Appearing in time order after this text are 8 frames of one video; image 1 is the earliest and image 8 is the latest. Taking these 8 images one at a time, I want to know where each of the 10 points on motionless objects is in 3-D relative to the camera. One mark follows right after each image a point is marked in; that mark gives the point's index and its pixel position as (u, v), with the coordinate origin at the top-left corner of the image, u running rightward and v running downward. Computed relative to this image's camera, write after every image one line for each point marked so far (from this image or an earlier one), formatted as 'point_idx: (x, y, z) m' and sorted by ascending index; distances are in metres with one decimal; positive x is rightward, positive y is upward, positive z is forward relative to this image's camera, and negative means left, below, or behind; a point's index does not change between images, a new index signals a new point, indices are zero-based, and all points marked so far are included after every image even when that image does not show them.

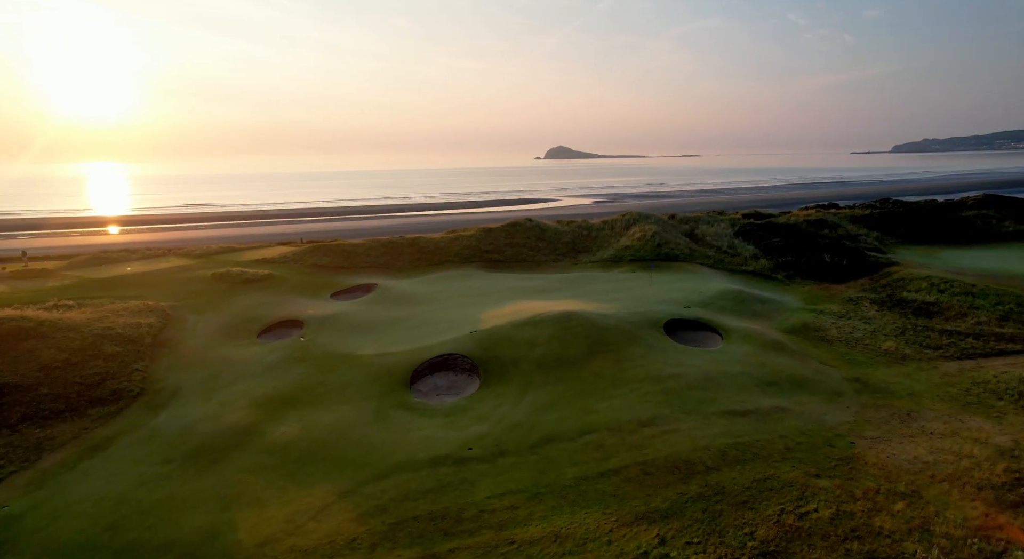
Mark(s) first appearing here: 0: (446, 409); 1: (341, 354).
0: (-2.1, -3.9, +14.5) m
1: (-6.2, -2.7, +17.0) m
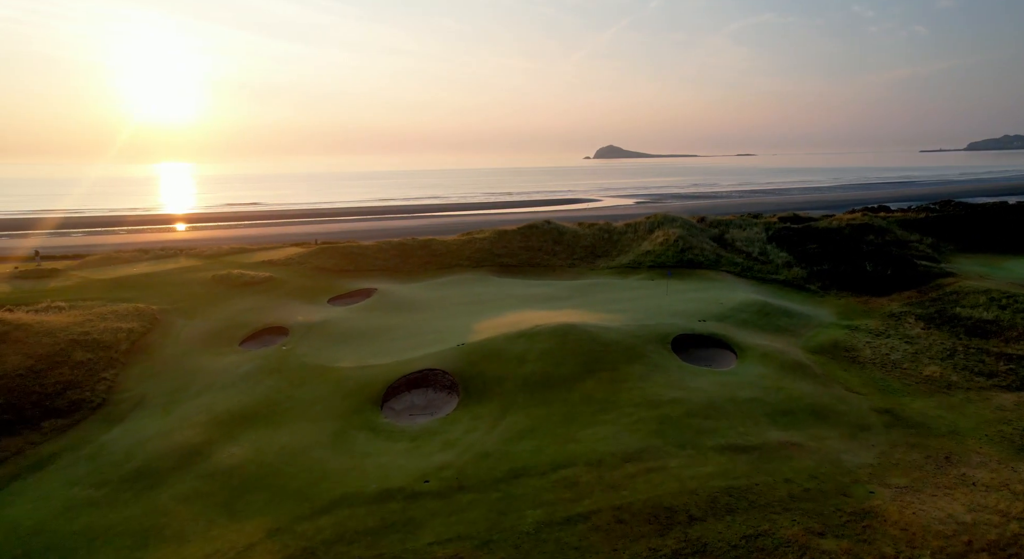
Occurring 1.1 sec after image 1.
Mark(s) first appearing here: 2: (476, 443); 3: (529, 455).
0: (-2.9, -4.2, +13.4) m
1: (-6.7, -3.0, +16.2) m
2: (-0.9, -4.3, +12.6) m
3: (+0.4, -4.4, +12.2) m
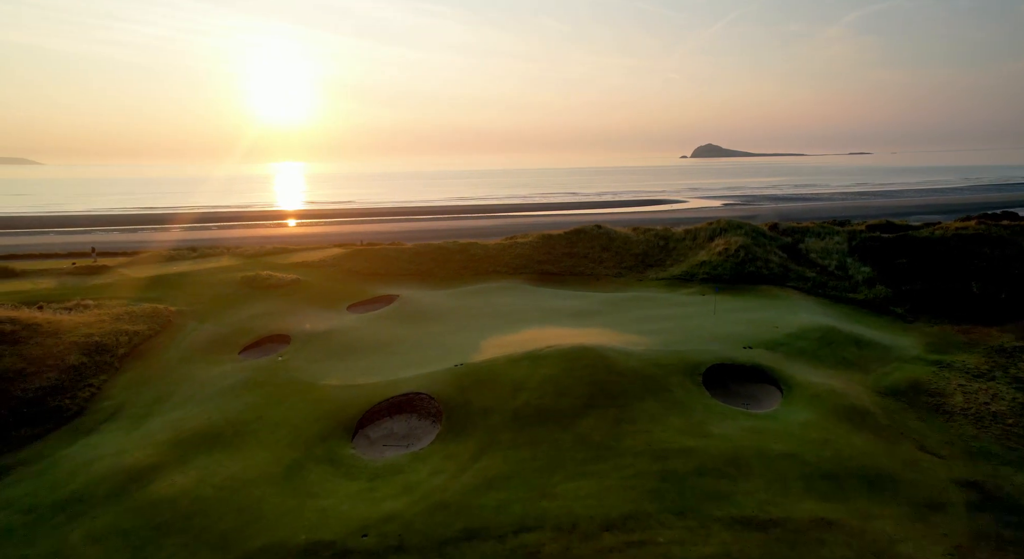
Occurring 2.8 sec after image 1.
0: (-3.5, -4.7, +12.0) m
1: (-6.9, -3.3, +15.4) m
2: (-1.7, -4.8, +11.0) m
3: (-0.5, -4.9, +10.4) m
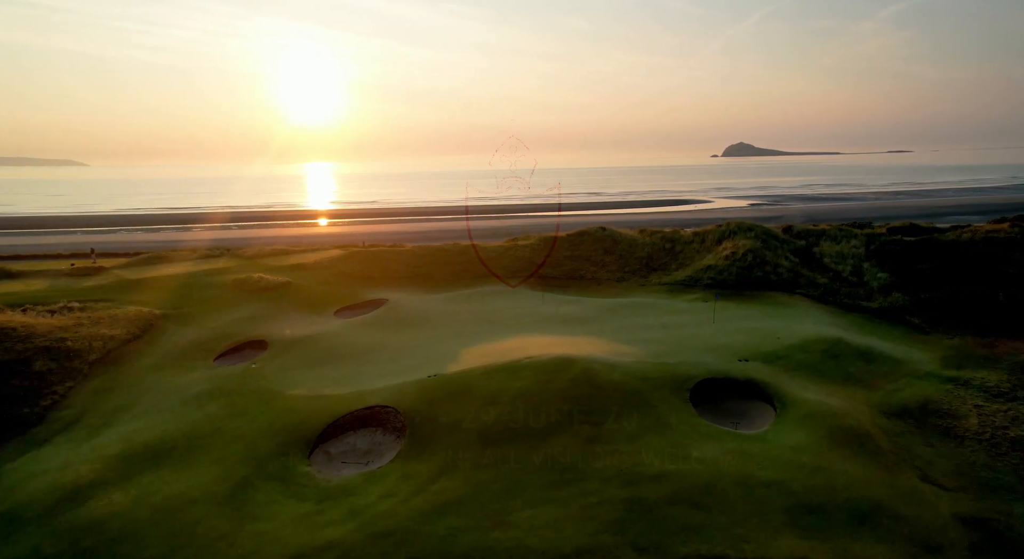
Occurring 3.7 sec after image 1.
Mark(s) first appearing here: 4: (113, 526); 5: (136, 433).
0: (-4.5, -4.9, +11.4) m
1: (-7.7, -3.5, +14.9) m
2: (-2.7, -5.0, +10.3) m
3: (-1.5, -5.2, +9.7) m
4: (-8.1, -5.0, +9.6) m
5: (-10.0, -4.1, +12.6) m
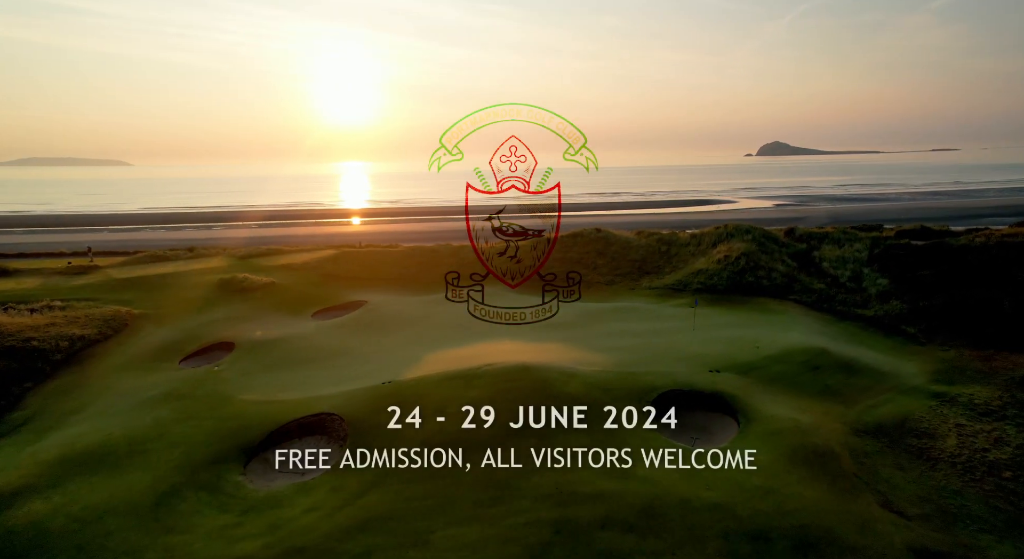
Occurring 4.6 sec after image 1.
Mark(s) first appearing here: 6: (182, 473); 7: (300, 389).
0: (-6.2, -5.1, +11.2) m
1: (-9.2, -3.6, +14.9) m
2: (-4.4, -5.2, +10.1) m
3: (-3.2, -5.4, +9.4) m
4: (-9.8, -5.1, +9.6) m
5: (-11.6, -4.2, +12.7) m
6: (-7.9, -4.8, +11.4) m
7: (-6.8, -3.5, +15.3) m
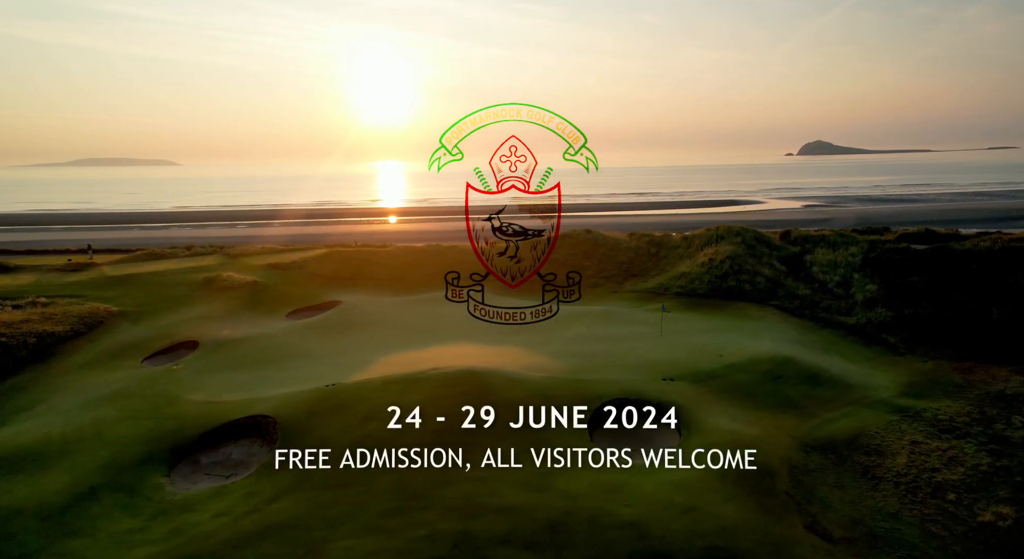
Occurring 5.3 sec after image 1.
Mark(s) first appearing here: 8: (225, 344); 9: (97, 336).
0: (-8.2, -5.1, +11.4) m
1: (-11.1, -3.7, +15.2) m
2: (-6.5, -5.3, +10.1) m
3: (-5.4, -5.5, +9.4) m
4: (-11.9, -5.1, +9.9) m
5: (-13.5, -4.2, +13.1) m
6: (-9.9, -4.8, +11.7) m
7: (-8.6, -3.6, +15.5) m
8: (-11.6, -2.6, +19.3) m
9: (-17.0, -2.3, +19.5) m
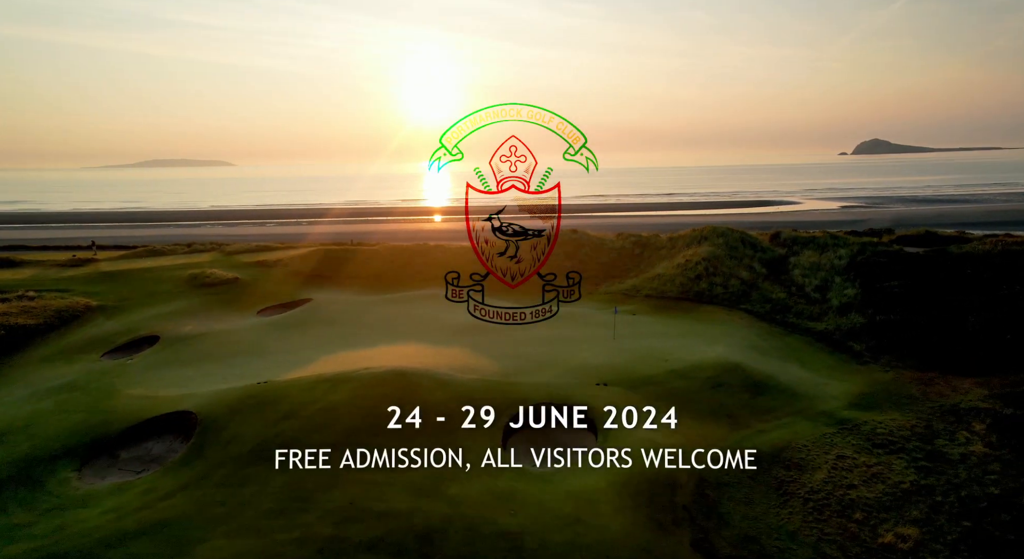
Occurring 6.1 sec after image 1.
0: (-10.8, -5.1, +11.9) m
1: (-13.4, -3.6, +15.8) m
2: (-9.2, -5.2, +10.5) m
3: (-8.1, -5.4, +9.7) m
4: (-14.6, -5.0, +10.6) m
5: (-16.0, -4.1, +13.9) m
6: (-12.5, -4.7, +12.2) m
7: (-11.0, -3.5, +15.9) m
8: (-13.7, -2.5, +19.9) m
9: (-19.1, -2.1, +20.5) m
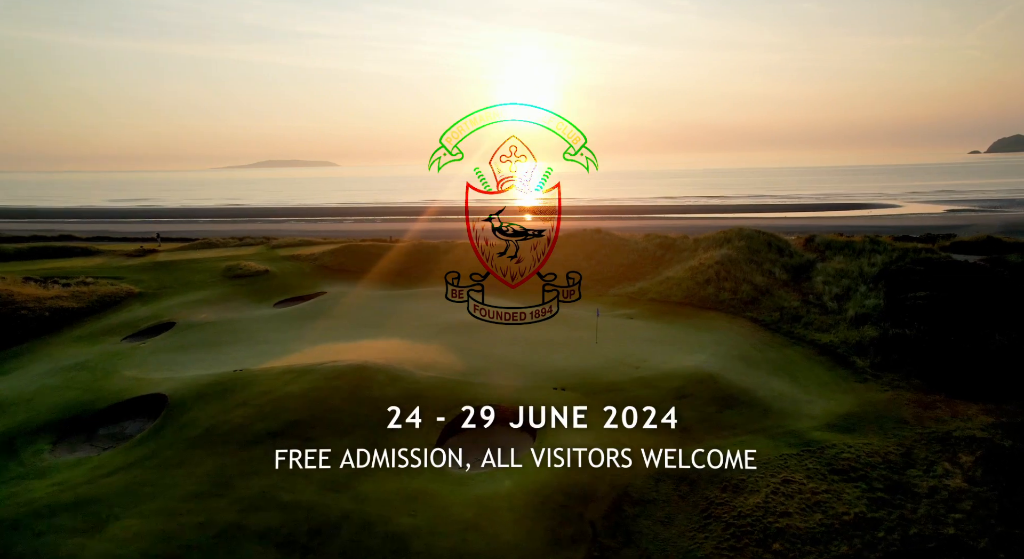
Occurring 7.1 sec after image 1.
0: (-12.7, -4.8, +13.5) m
1: (-14.7, -3.2, +17.8) m
2: (-11.3, -5.0, +11.9) m
3: (-10.3, -5.2, +11.0) m
4: (-16.6, -4.6, +12.8) m
5: (-17.6, -3.6, +16.2) m
6: (-14.3, -4.4, +14.1) m
7: (-12.3, -3.2, +17.6) m
8: (-14.5, -2.1, +21.9) m
9: (-19.7, -1.6, +23.1) m
